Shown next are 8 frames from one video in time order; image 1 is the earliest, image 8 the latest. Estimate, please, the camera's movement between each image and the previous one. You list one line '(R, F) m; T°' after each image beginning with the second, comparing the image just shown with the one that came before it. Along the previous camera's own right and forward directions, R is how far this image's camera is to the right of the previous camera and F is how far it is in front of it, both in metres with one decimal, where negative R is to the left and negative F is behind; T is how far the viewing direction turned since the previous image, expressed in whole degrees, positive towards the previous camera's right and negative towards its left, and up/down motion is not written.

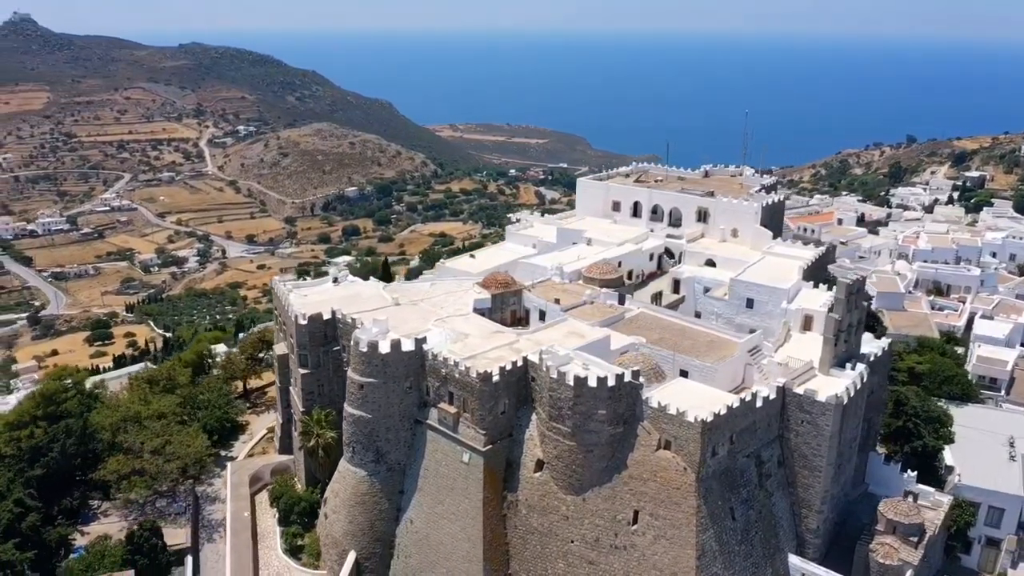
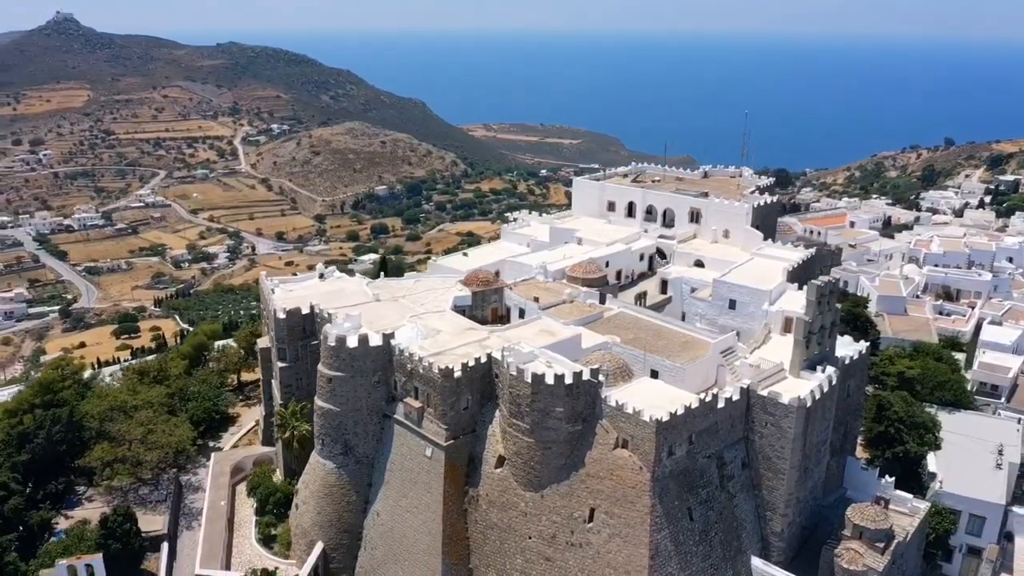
(+2.2, -0.2) m; -2°
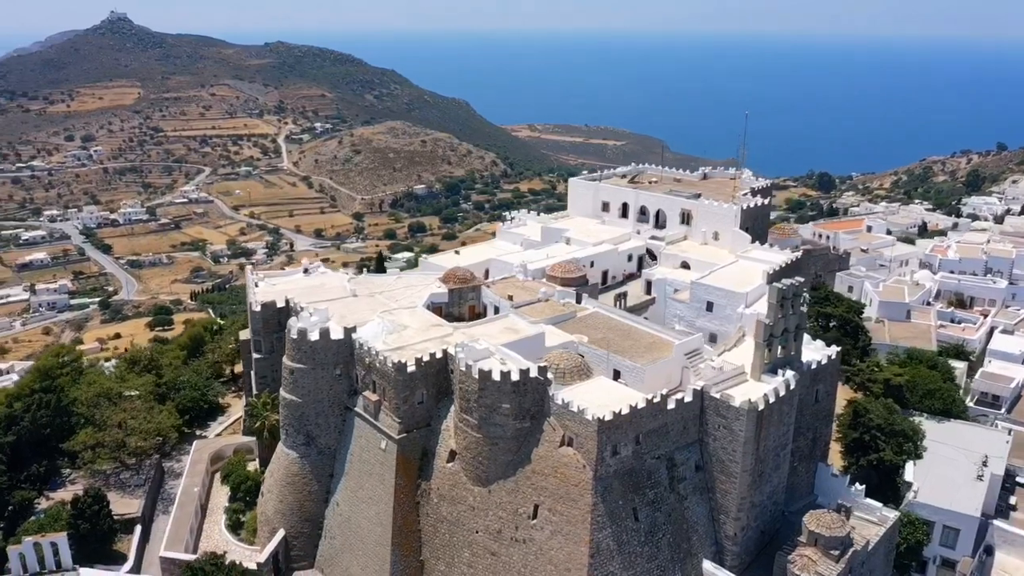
(+2.8, -0.2) m; -3°
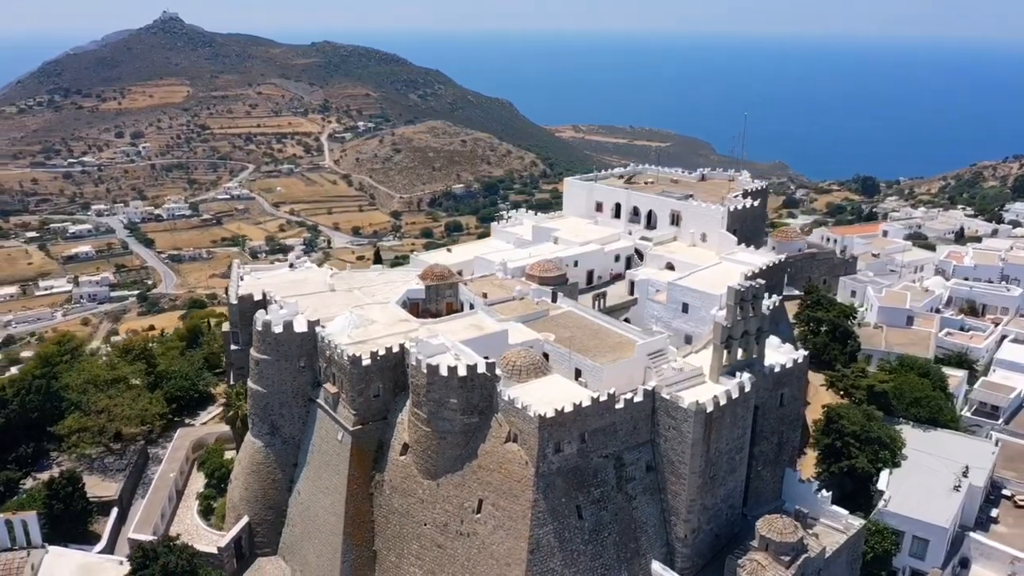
(+2.8, -0.2) m; -3°
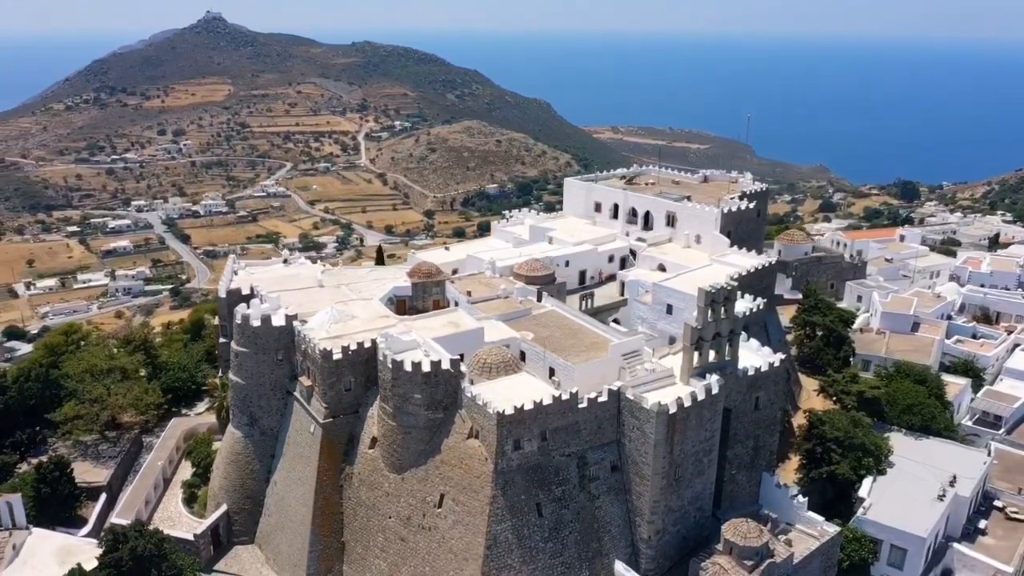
(+2.2, -0.1) m; -3°
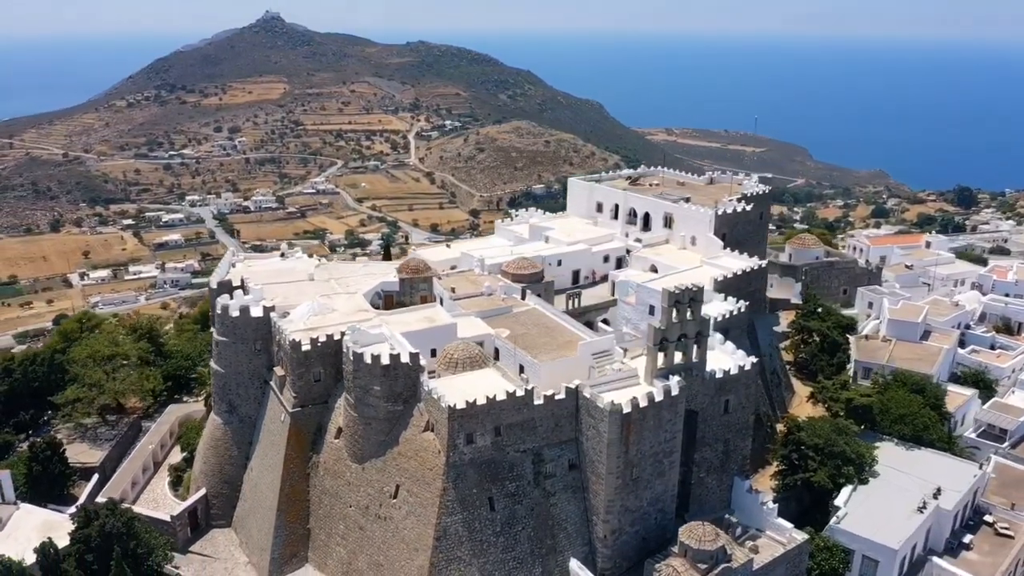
(+2.9, -0.2) m; -4°
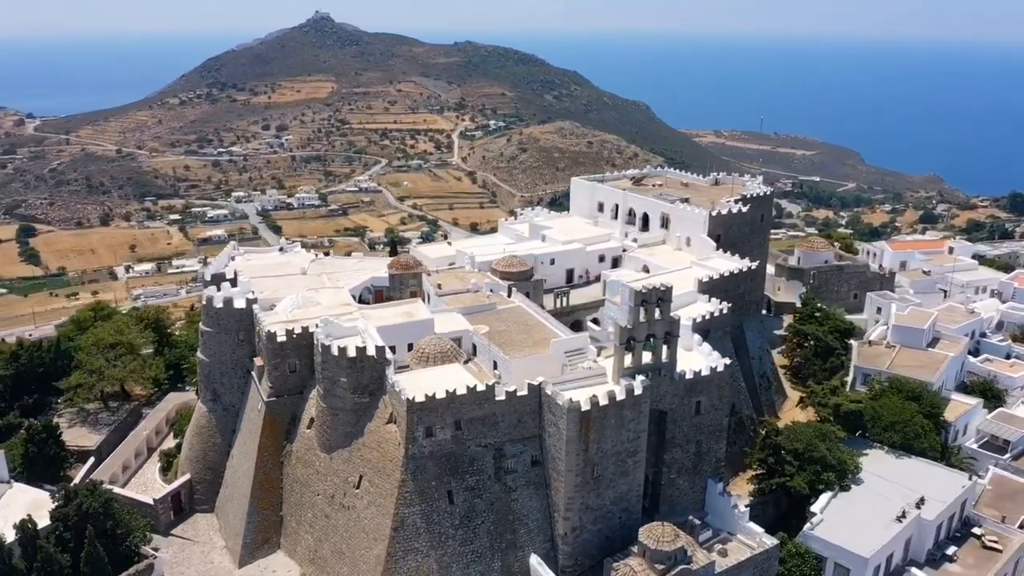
(+2.5, -0.2) m; -3°
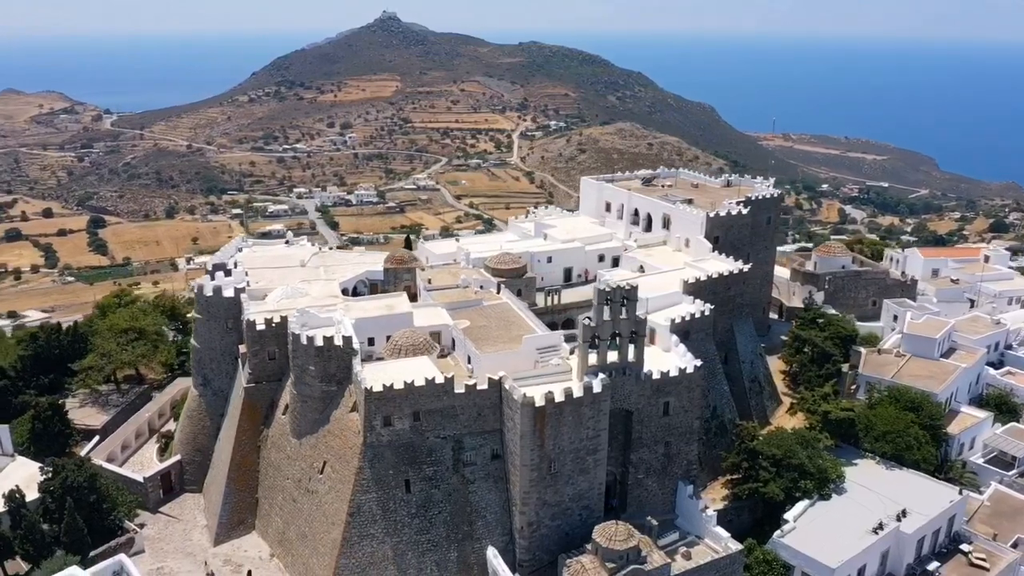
(+3.2, -0.2) m; -5°
